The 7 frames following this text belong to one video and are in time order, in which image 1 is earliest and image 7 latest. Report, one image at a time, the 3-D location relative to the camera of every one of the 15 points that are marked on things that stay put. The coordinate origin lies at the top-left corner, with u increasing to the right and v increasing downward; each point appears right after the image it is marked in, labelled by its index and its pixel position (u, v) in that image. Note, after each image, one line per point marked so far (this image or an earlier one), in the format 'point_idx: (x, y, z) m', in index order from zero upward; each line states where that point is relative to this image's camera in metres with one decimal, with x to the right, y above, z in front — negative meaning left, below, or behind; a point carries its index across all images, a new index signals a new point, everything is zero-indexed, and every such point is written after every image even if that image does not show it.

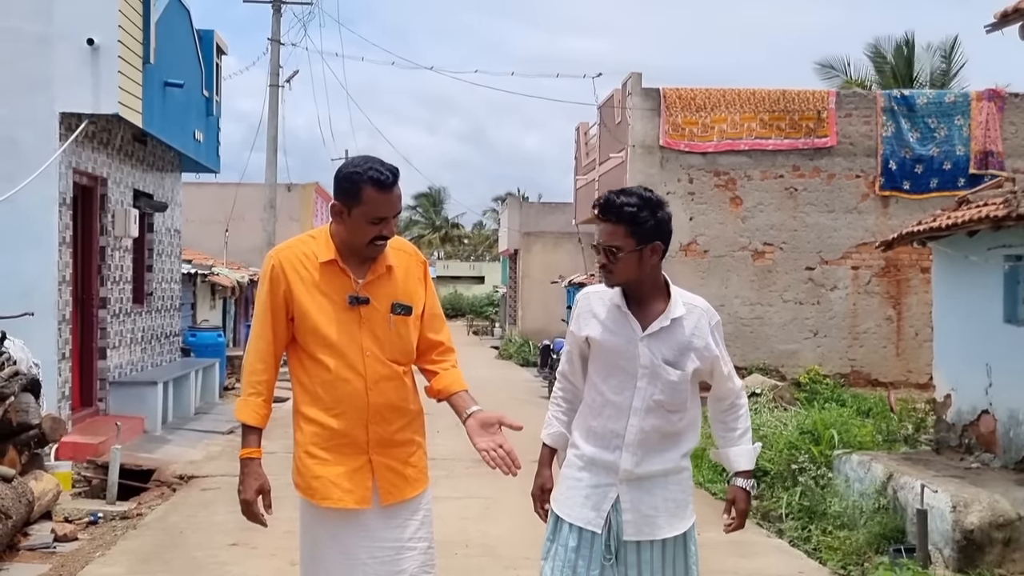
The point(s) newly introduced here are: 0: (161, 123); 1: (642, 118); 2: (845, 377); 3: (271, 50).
0: (-3.7, +1.7, +10.1) m
1: (+1.8, +2.4, +13.3) m
2: (+4.7, -1.2, +13.5) m
3: (-4.5, +4.5, +18.0) m
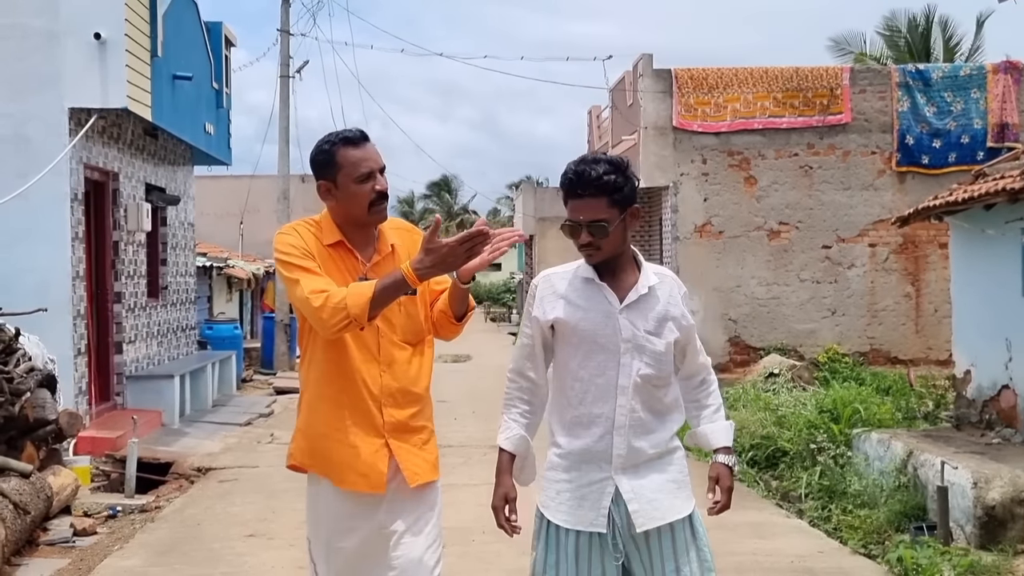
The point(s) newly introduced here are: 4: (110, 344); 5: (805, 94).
0: (-3.6, +1.8, +10.1) m
1: (+1.9, +2.6, +13.2) m
2: (+4.9, -0.9, +13.4) m
3: (-4.3, +4.6, +18.0) m
4: (-4.1, -0.6, +9.8) m
5: (+4.0, +2.7, +13.1) m
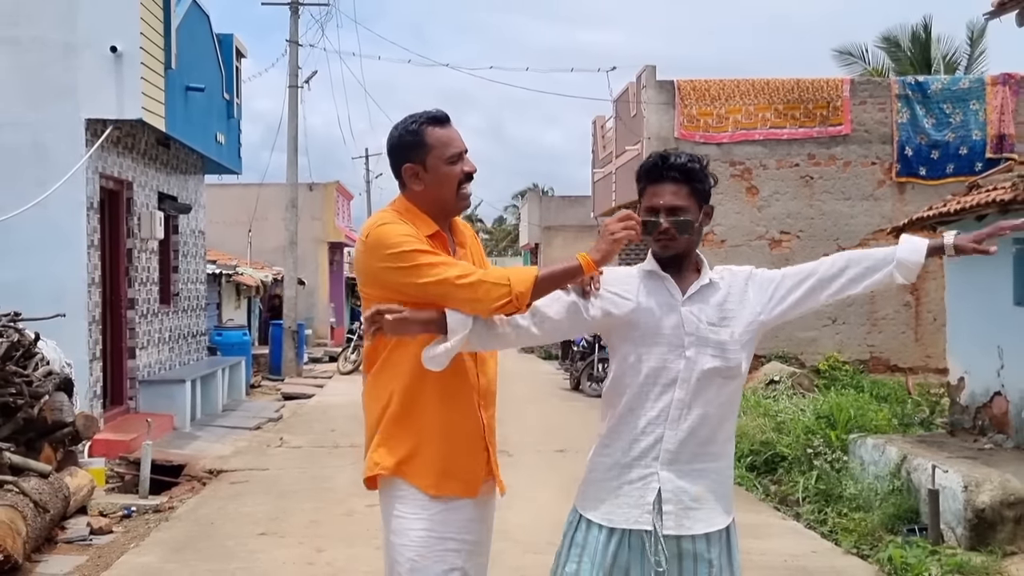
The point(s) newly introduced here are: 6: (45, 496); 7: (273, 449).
0: (-3.5, +1.7, +10.4) m
1: (+2.0, +2.5, +13.4) m
2: (+5.0, -1.1, +13.6) m
3: (-4.2, +4.5, +18.3) m
4: (-4.1, -0.6, +10.1) m
5: (+4.1, +2.5, +13.3) m
6: (-3.2, -1.4, +6.5) m
7: (-2.4, -1.6, +9.7) m
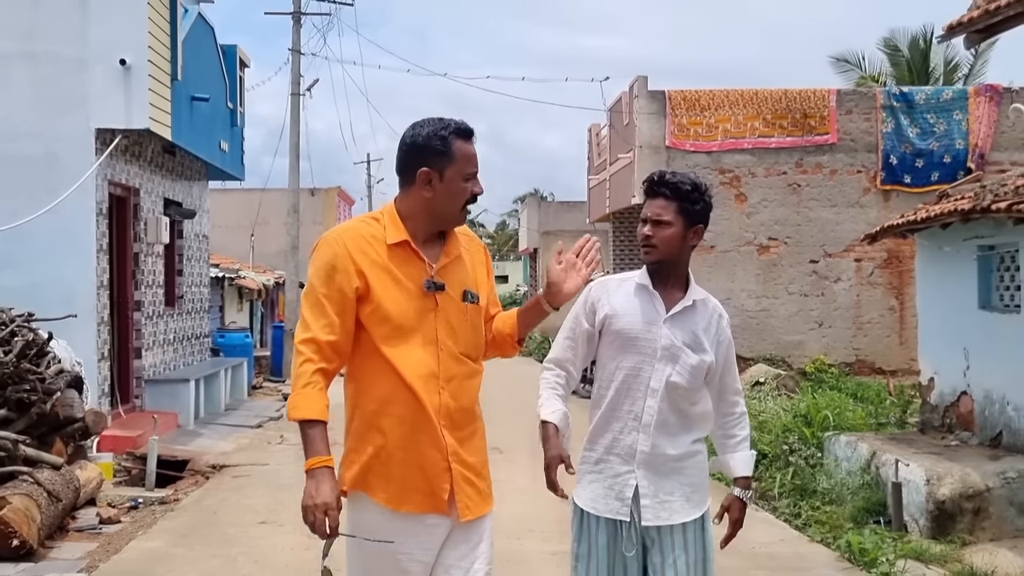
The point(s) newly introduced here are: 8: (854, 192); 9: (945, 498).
0: (-3.6, +1.7, +10.8) m
1: (+2.0, +2.4, +13.8) m
2: (+4.9, -1.1, +14.0) m
3: (-4.3, +4.4, +18.7) m
4: (-4.1, -0.7, +10.4) m
5: (+4.0, +2.5, +13.7) m
6: (-3.2, -1.4, +6.9) m
7: (-2.5, -1.7, +10.0) m
8: (+4.9, +1.4, +13.8) m
9: (+3.0, -1.4, +6.6) m
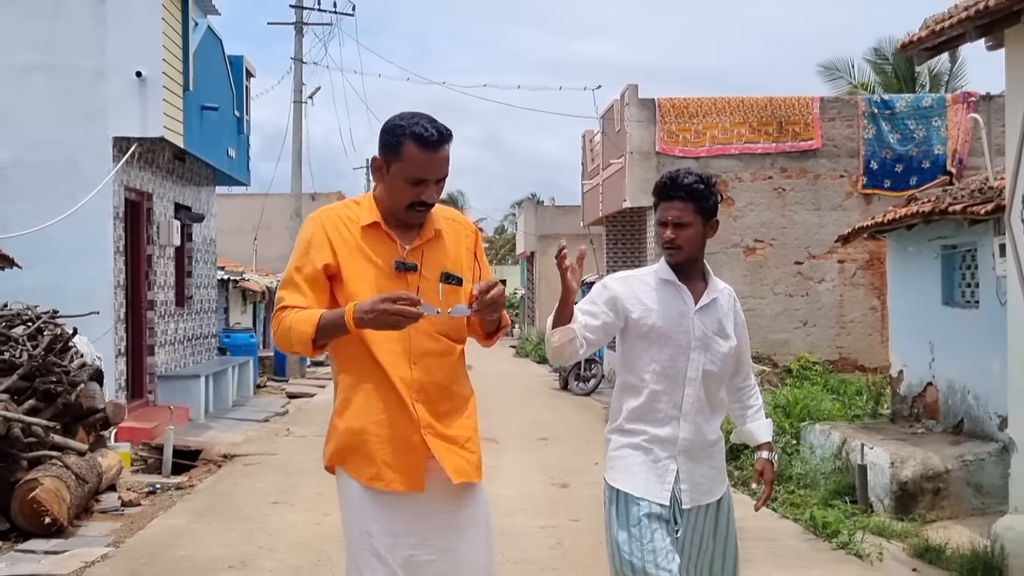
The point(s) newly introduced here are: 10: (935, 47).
0: (-3.7, +1.7, +11.3) m
1: (+1.9, +2.4, +14.4) m
2: (+4.8, -1.1, +14.5) m
3: (-4.3, +4.4, +19.2) m
4: (-4.2, -0.7, +11.0) m
5: (+3.9, +2.5, +14.3) m
6: (-3.3, -1.4, +7.4) m
7: (-2.5, -1.6, +10.6) m
8: (+4.8, +1.4, +14.3) m
9: (+2.9, -1.4, +7.1) m
10: (+2.6, +1.5, +5.9) m
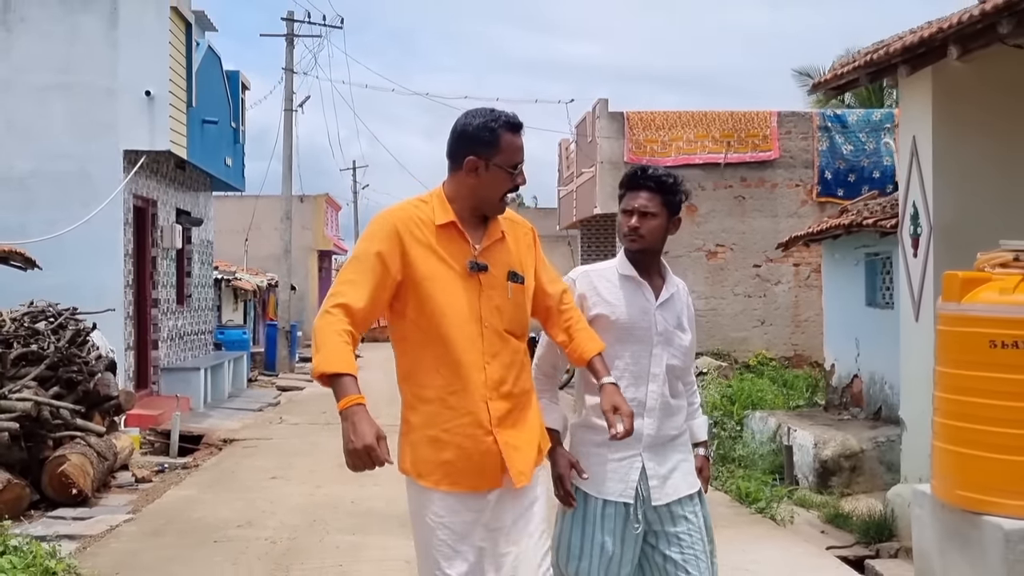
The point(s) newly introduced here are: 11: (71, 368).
0: (-4.0, +1.7, +12.2) m
1: (+1.5, +2.4, +15.4) m
2: (+4.5, -1.2, +15.6) m
3: (-4.8, +4.4, +20.2) m
4: (-4.5, -0.7, +11.9) m
5: (+3.6, +2.4, +15.3) m
6: (-3.6, -1.4, +8.3) m
7: (-2.8, -1.6, +11.5) m
8: (+4.5, +1.4, +15.4) m
9: (+2.7, -1.4, +8.2) m
10: (+2.4, +1.5, +6.9) m
11: (-4.0, -0.7, +8.6) m
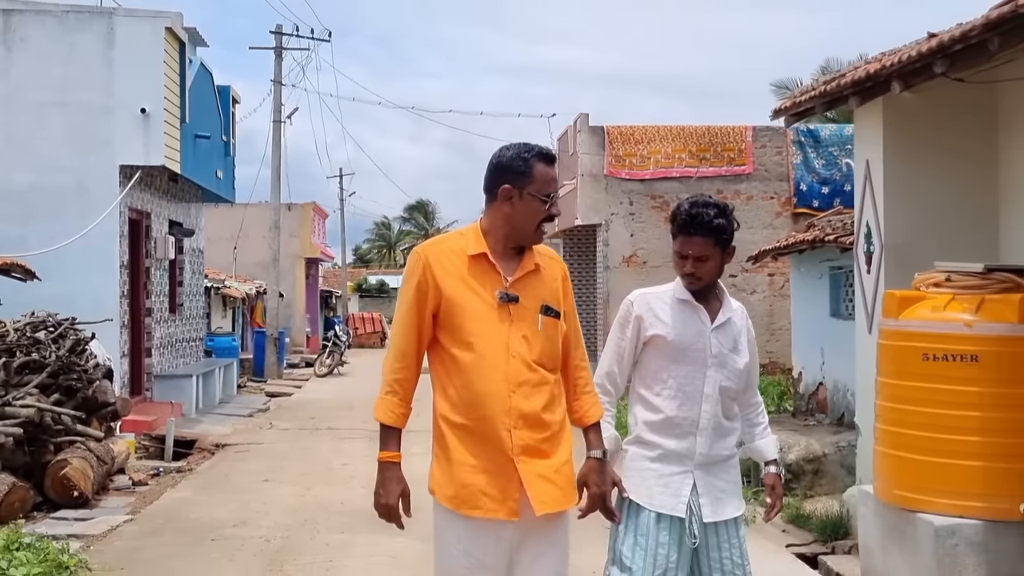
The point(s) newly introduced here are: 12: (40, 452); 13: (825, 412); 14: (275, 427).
0: (-4.2, +1.6, +12.6) m
1: (+1.3, +2.3, +15.9) m
2: (+4.2, -1.3, +16.1) m
3: (-5.1, +4.2, +20.5) m
4: (-4.7, -0.8, +12.3) m
5: (+3.3, +2.3, +15.8) m
6: (-3.7, -1.5, +8.7) m
7: (-3.1, -1.8, +11.9) m
8: (+4.2, +1.2, +15.9) m
9: (+2.5, -1.6, +8.6) m
10: (+2.2, +1.3, +7.4) m
11: (-4.1, -0.8, +9.0) m
12: (-4.1, -1.4, +8.3) m
13: (+3.2, -1.3, +9.7) m
14: (-3.0, -1.8, +12.3) m
